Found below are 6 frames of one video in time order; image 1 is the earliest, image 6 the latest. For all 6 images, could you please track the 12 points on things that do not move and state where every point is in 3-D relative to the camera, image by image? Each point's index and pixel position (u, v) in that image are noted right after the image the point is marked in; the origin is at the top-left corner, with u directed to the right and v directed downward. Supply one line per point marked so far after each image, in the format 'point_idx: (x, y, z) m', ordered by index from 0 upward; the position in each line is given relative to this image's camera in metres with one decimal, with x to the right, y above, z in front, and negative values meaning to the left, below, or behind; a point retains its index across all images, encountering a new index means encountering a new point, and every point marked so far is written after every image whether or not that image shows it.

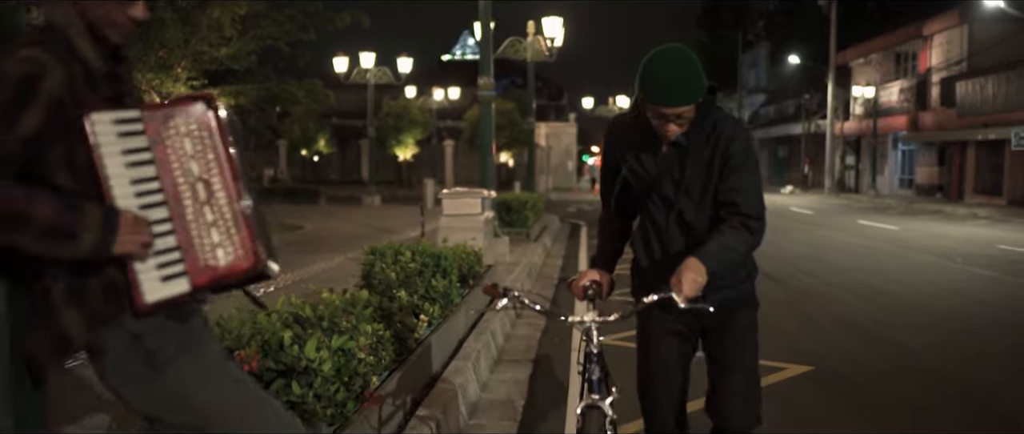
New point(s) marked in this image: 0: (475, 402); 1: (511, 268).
0: (-0.2, -1.1, +5.2) m
1: (0.0, -0.6, +10.5) m
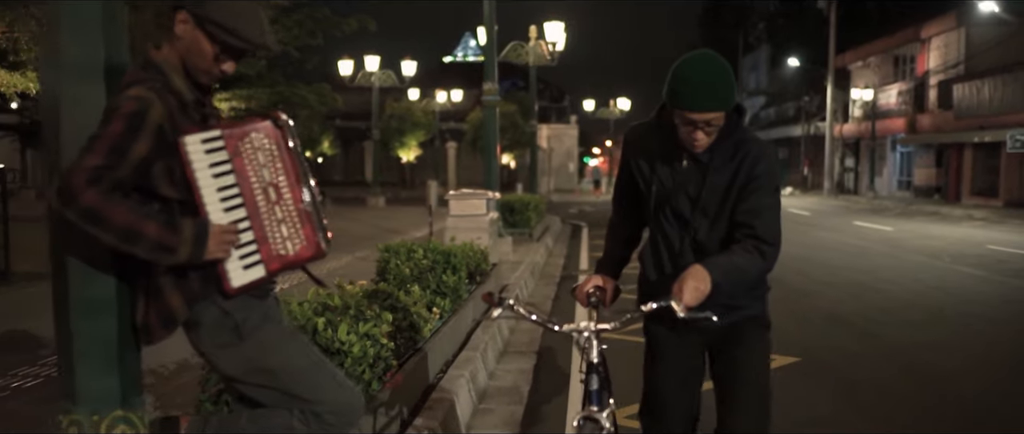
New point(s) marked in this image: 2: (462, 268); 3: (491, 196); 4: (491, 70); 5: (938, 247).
0: (-0.2, -1.1, +5.6) m
1: (0.0, -0.6, +10.9) m
2: (-0.4, -0.4, +6.9) m
3: (-0.3, +0.3, +11.3) m
4: (-0.3, +2.4, +14.9) m
5: (+7.1, -0.5, +14.9) m
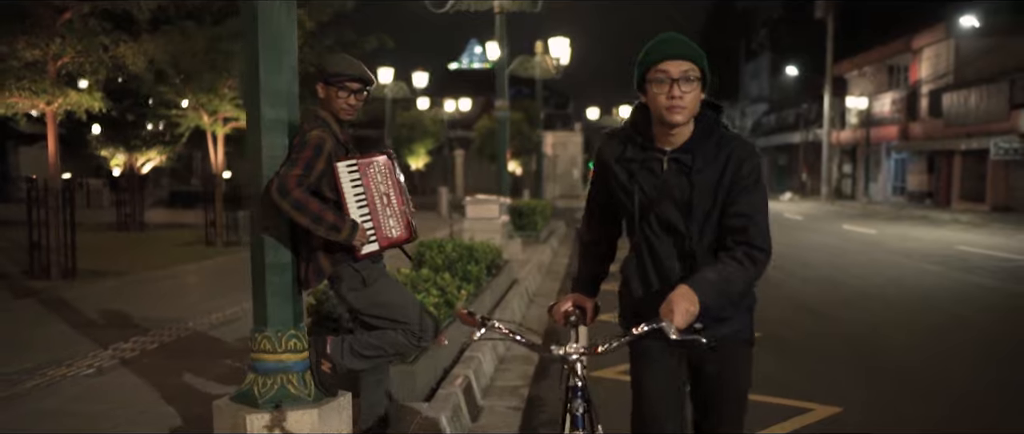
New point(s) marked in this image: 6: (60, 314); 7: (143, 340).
0: (-0.1, -1.1, +7.0) m
1: (+0.1, -0.6, +12.2) m
2: (-0.3, -0.4, +8.3) m
3: (-0.1, +0.2, +12.7) m
4: (-0.2, +2.3, +16.3) m
5: (+7.2, -0.6, +16.2) m
6: (-4.0, -0.9, +8.1) m
7: (-2.7, -0.9, +6.7) m
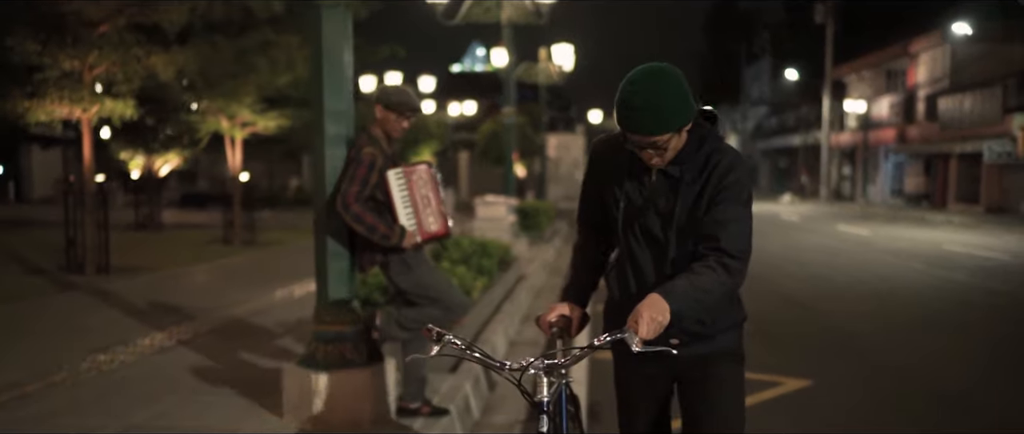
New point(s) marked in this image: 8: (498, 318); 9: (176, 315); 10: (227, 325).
0: (0.0, -1.0, +7.7) m
1: (+0.3, -0.6, +13.0) m
2: (-0.2, -0.4, +9.0) m
3: (0.0, +0.2, +13.5) m
4: (-0.1, +2.3, +17.0) m
5: (+7.3, -0.6, +16.9) m
6: (-3.9, -0.9, +8.9) m
7: (-2.6, -0.9, +7.4) m
8: (-0.1, -0.9, +7.8) m
9: (-3.0, -0.9, +8.0) m
10: (-2.4, -0.9, +7.6) m
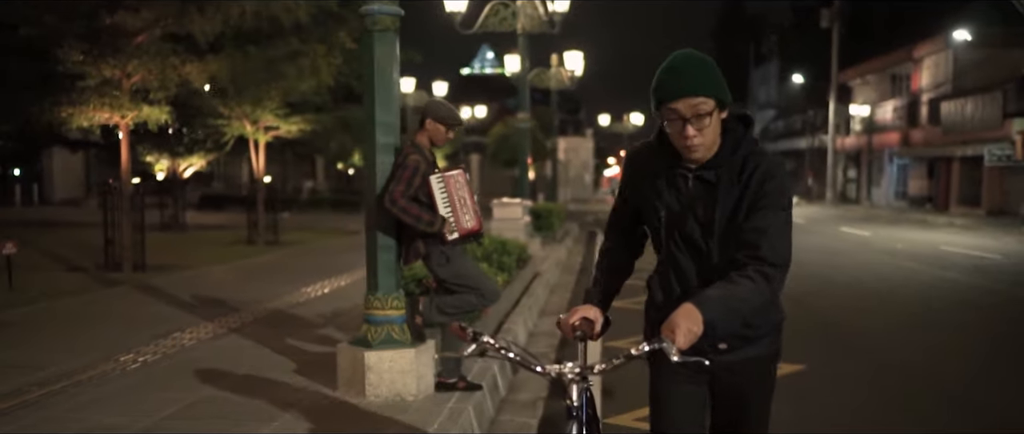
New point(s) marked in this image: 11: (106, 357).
0: (+0.2, -1.1, +8.4) m
1: (+0.5, -0.7, +13.7) m
2: (0.0, -0.4, +9.8) m
3: (+0.2, +0.2, +14.2) m
4: (+0.2, +2.3, +17.8) m
5: (+7.6, -0.6, +17.6) m
6: (-3.8, -0.9, +9.6) m
7: (-2.5, -0.9, +8.2) m
8: (+0.1, -0.9, +8.5) m
9: (-2.8, -0.9, +8.8) m
10: (-2.2, -0.9, +8.3) m
11: (-3.0, -1.0, +6.6) m
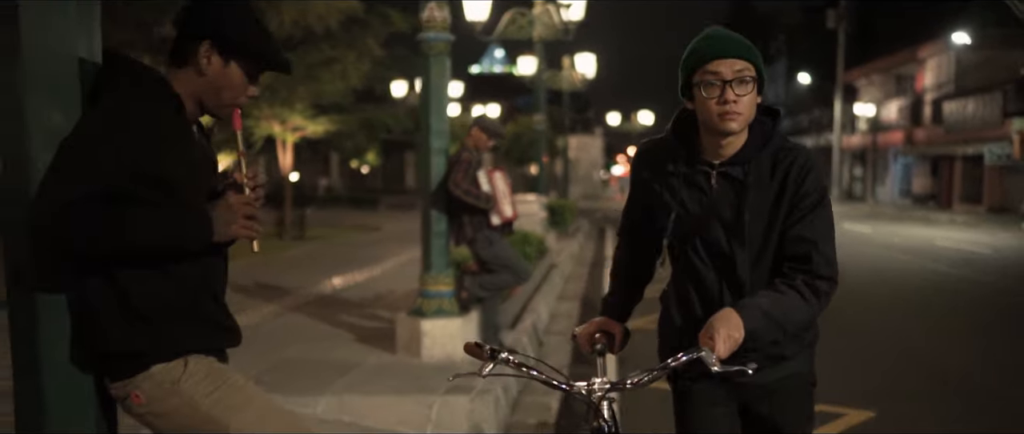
0: (+0.4, -1.0, +9.4) m
1: (+0.8, -0.6, +14.7) m
2: (+0.3, -0.3, +10.7) m
3: (+0.5, +0.3, +15.1) m
4: (+0.5, +2.4, +18.7) m
5: (+7.9, -0.5, +18.5) m
6: (-3.5, -0.8, +10.6) m
7: (-2.2, -0.8, +9.2) m
8: (+0.3, -0.8, +9.5) m
9: (-2.6, -0.8, +9.8) m
10: (-2.0, -0.8, +9.3) m
11: (-2.7, -1.0, +7.6) m
